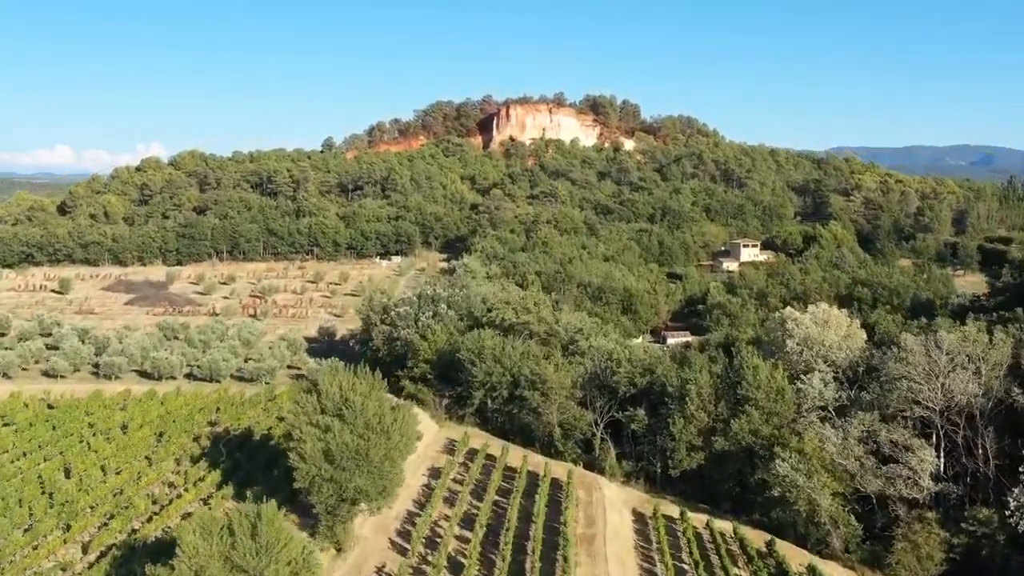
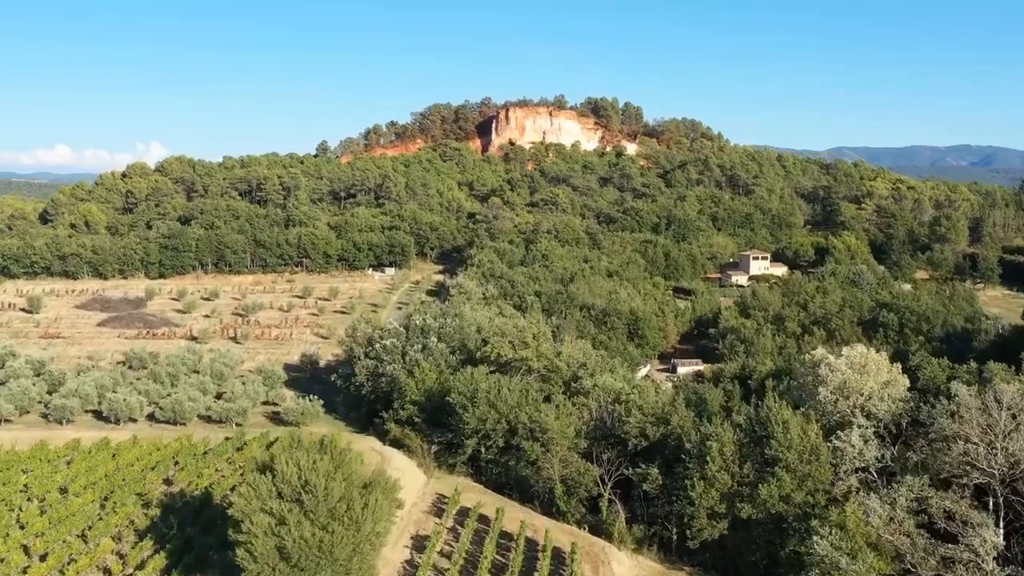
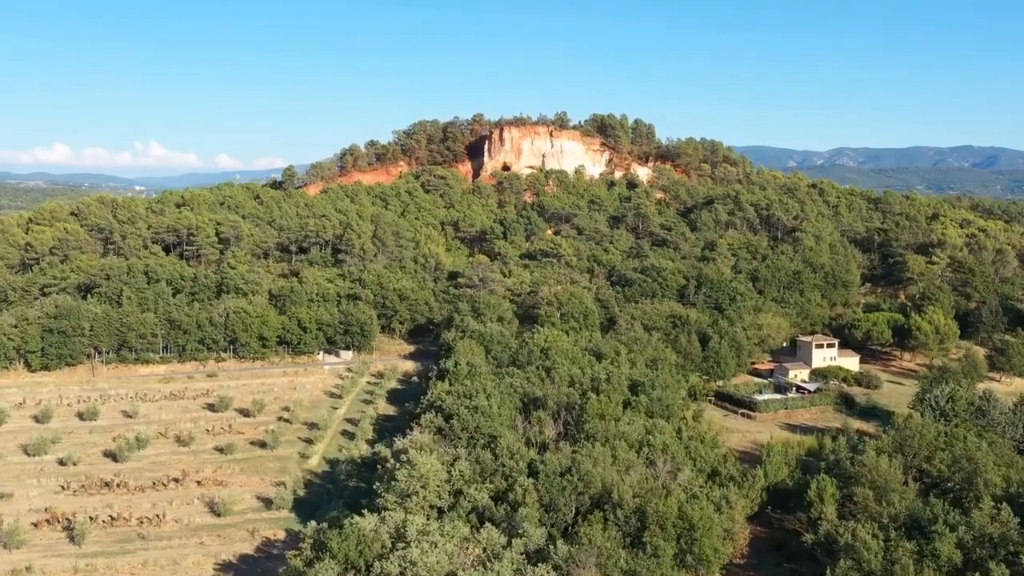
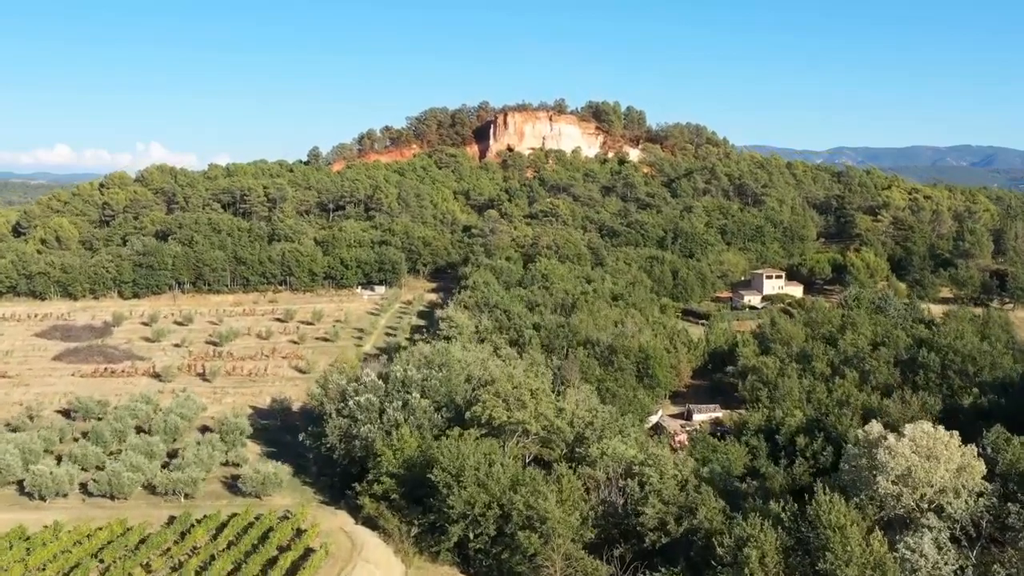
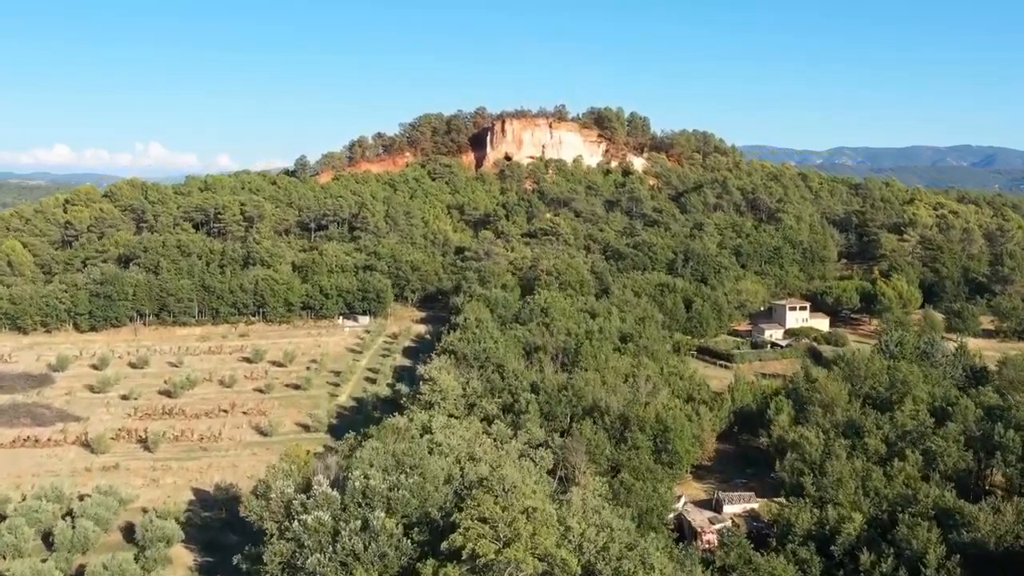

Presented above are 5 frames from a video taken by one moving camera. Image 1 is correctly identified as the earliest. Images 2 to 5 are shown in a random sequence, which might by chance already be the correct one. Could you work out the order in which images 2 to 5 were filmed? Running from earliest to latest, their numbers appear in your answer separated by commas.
2, 4, 5, 3
